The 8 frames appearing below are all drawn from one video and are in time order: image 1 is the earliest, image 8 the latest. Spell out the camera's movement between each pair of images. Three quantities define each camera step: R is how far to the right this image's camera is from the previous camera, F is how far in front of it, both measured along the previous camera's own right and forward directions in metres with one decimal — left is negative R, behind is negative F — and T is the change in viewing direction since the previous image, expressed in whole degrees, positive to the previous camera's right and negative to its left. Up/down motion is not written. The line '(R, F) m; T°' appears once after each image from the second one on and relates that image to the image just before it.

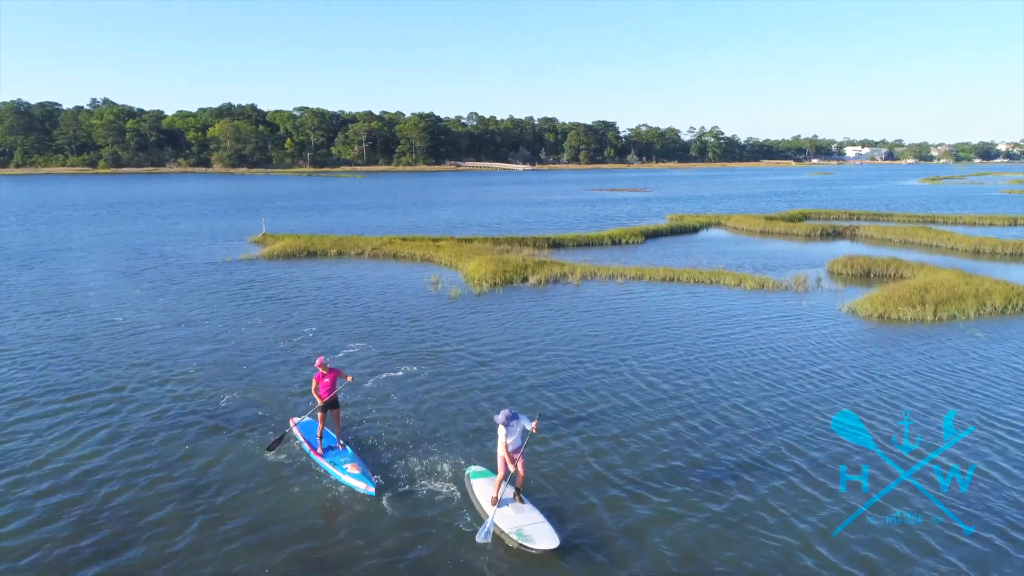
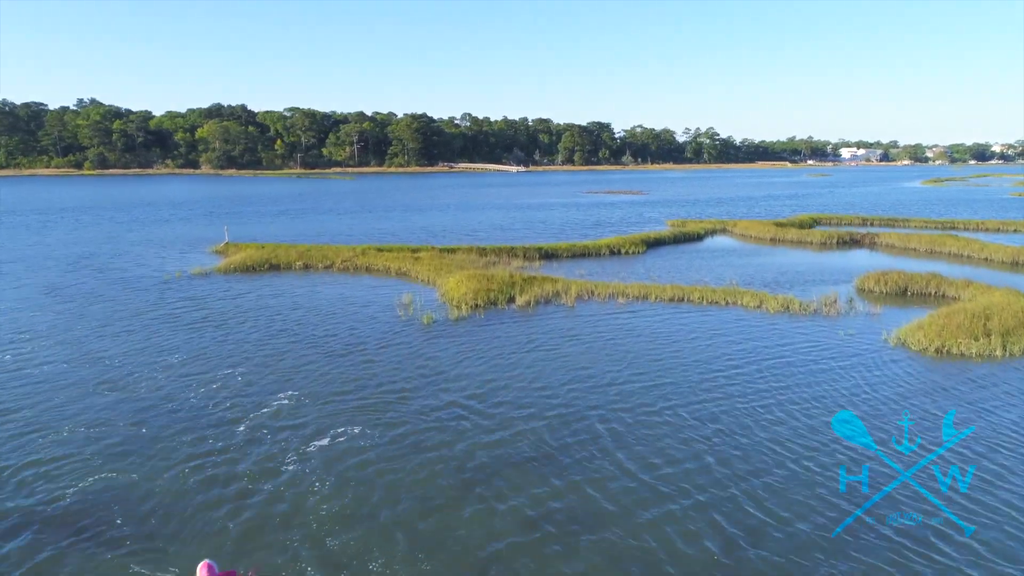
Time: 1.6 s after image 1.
(+0.4, +4.2) m; 0°
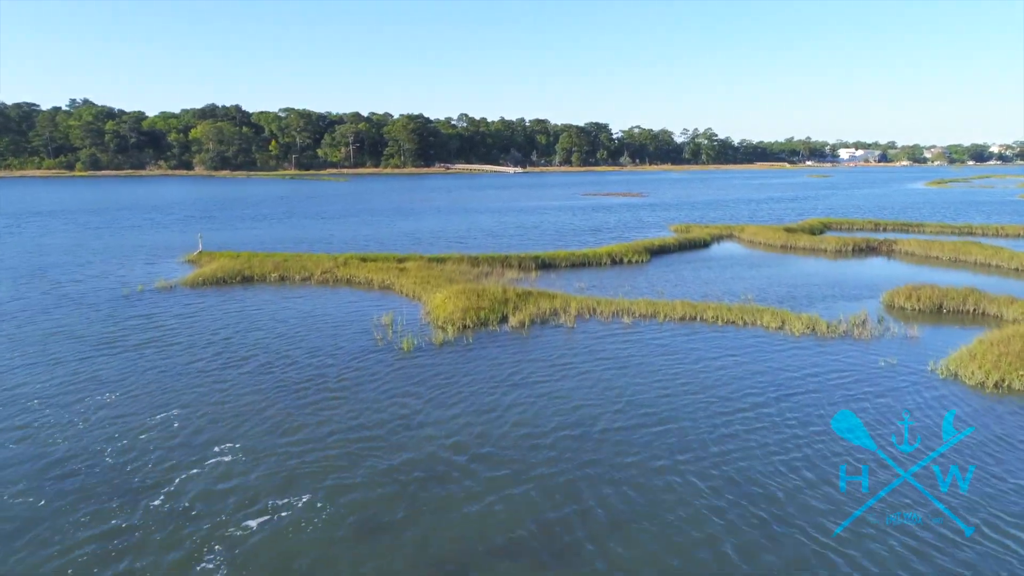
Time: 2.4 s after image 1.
(+0.2, +2.8) m; 0°
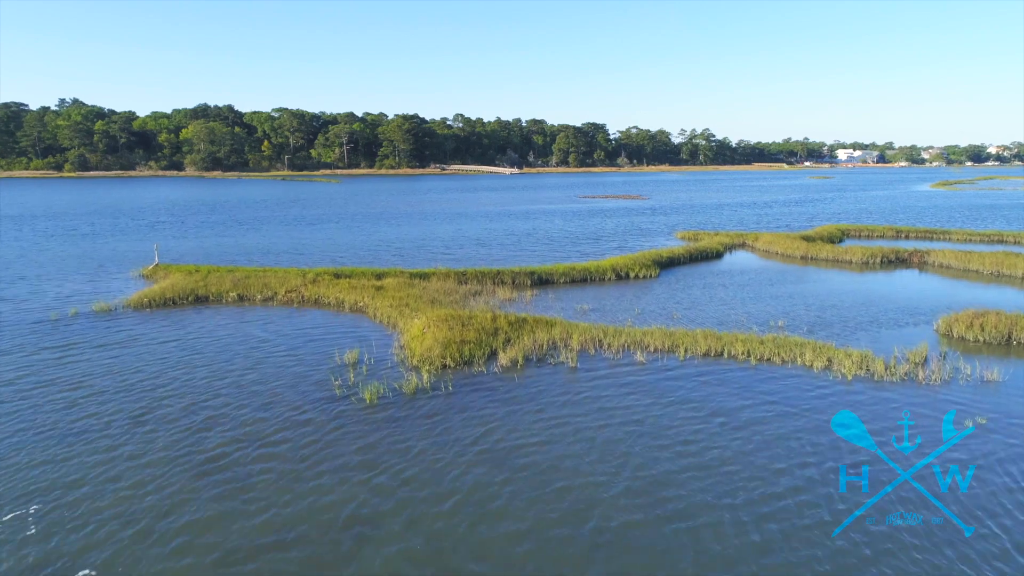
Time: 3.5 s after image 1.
(+0.2, +4.1) m; 0°
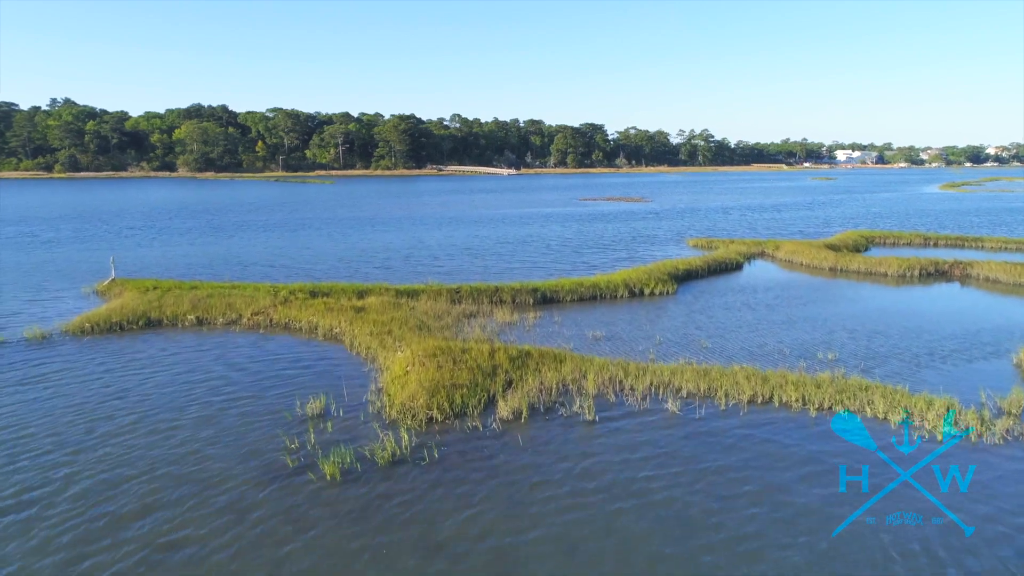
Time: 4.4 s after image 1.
(-0.1, +3.8) m; 0°
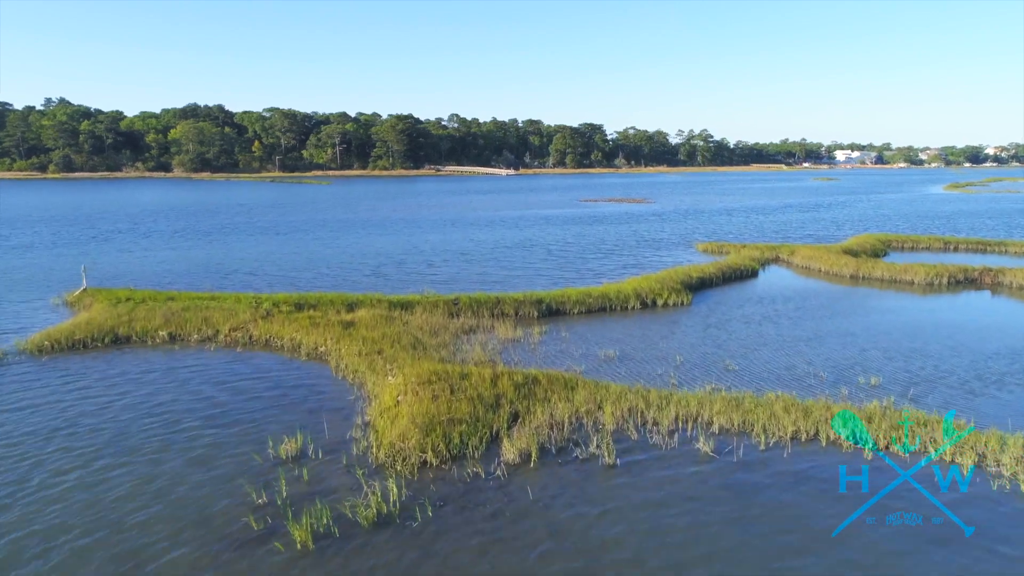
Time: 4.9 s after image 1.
(-0.1, +2.2) m; 0°
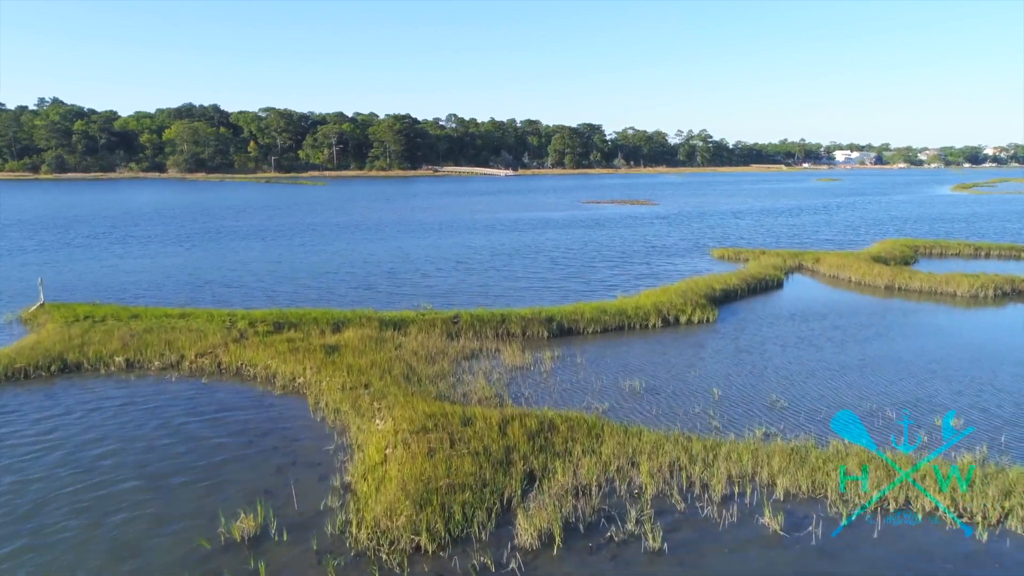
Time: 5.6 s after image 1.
(-0.3, +3.0) m; 0°
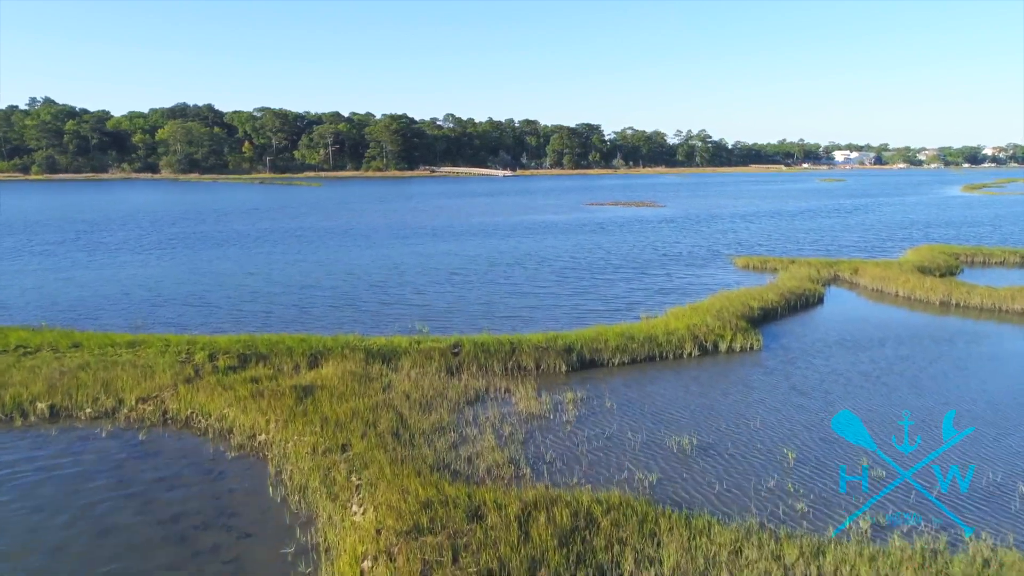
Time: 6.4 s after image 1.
(-0.4, +3.8) m; 0°
